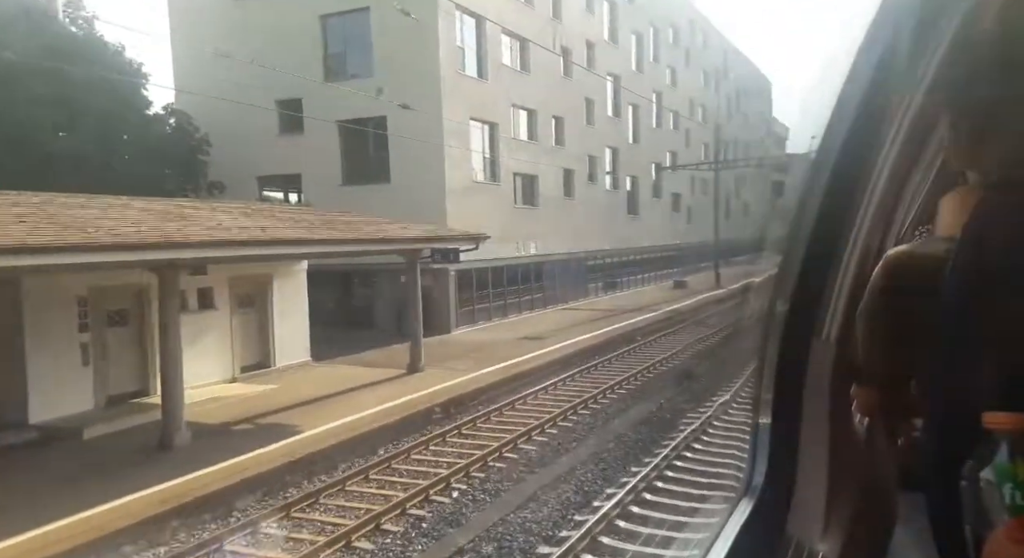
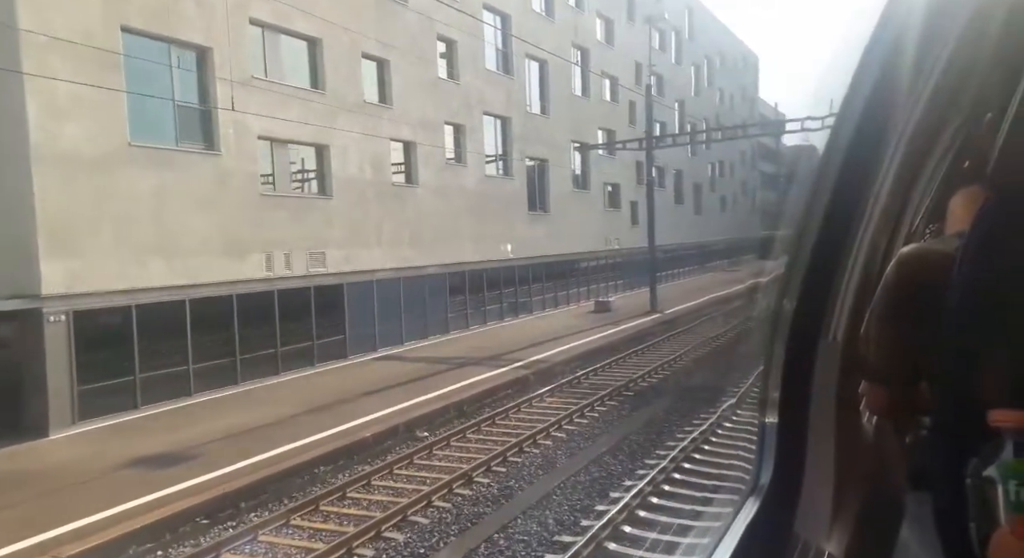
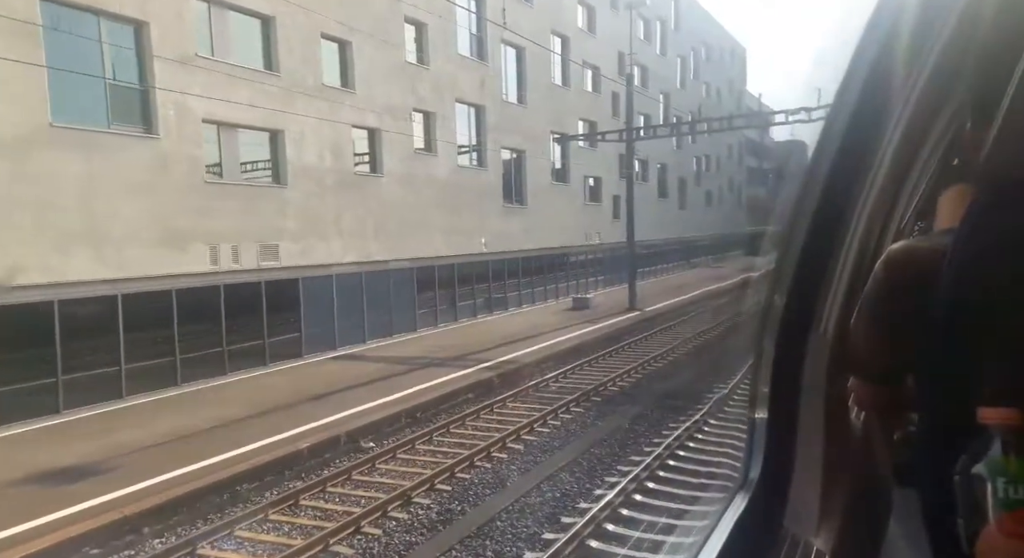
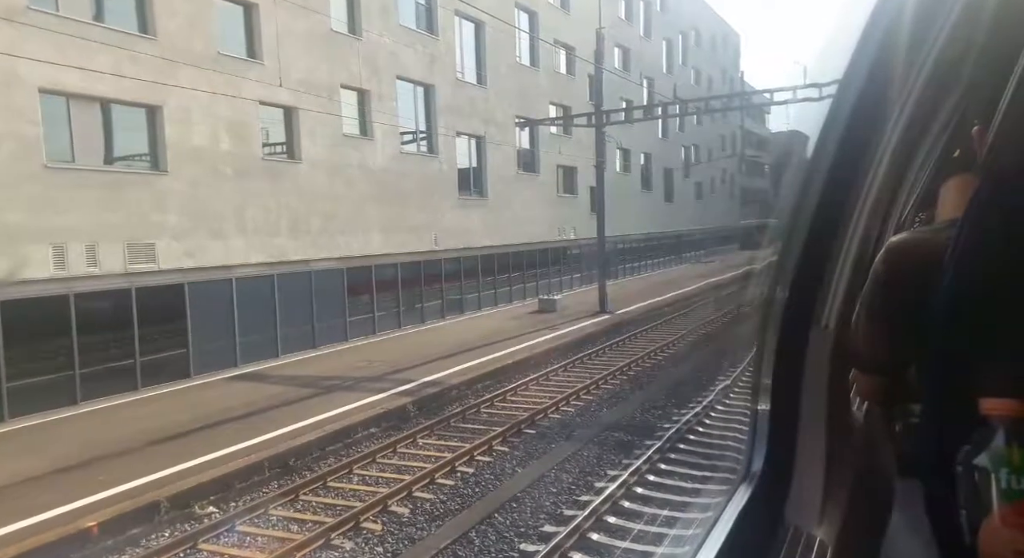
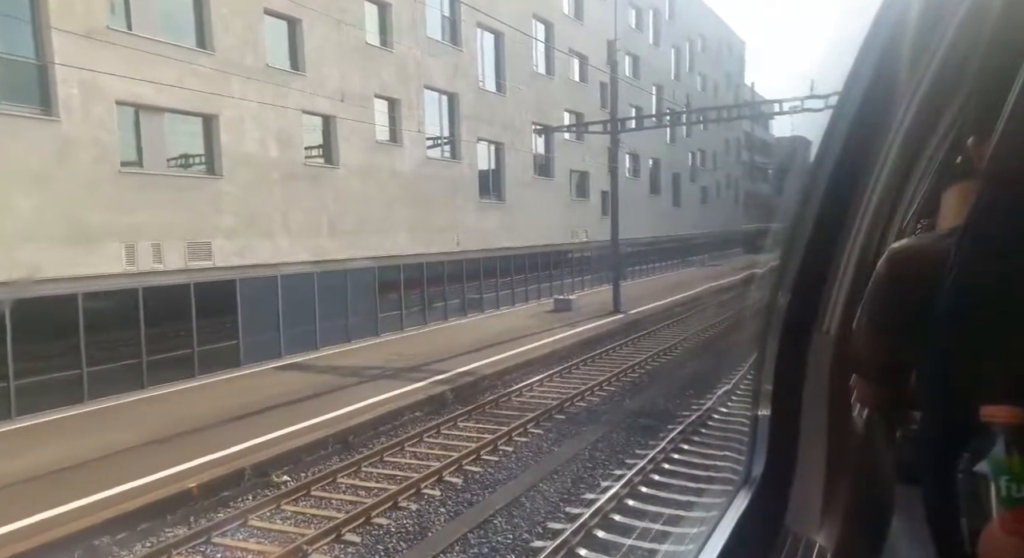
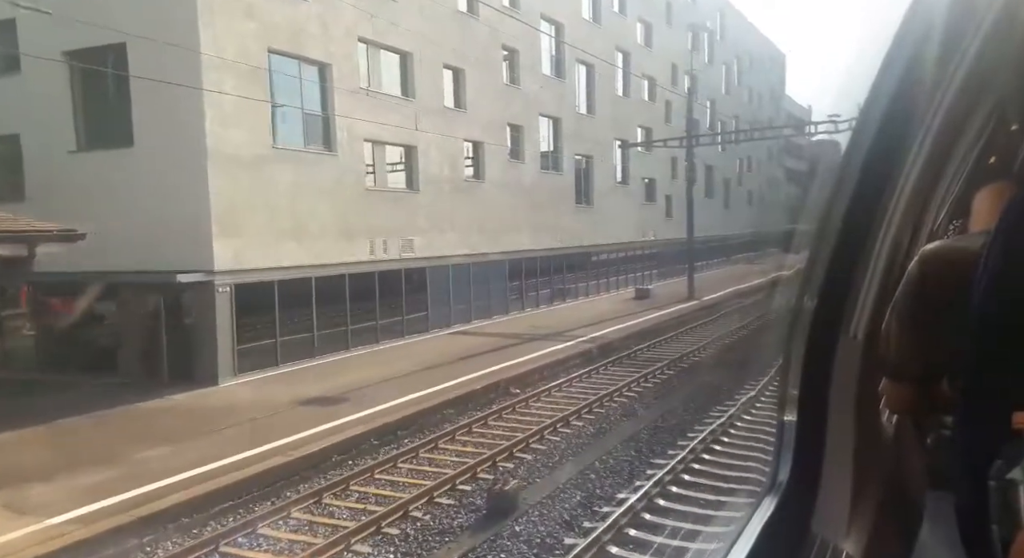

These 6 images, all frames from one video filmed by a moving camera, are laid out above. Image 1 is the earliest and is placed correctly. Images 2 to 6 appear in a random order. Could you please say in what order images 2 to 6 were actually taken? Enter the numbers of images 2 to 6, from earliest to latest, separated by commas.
6, 2, 3, 5, 4
